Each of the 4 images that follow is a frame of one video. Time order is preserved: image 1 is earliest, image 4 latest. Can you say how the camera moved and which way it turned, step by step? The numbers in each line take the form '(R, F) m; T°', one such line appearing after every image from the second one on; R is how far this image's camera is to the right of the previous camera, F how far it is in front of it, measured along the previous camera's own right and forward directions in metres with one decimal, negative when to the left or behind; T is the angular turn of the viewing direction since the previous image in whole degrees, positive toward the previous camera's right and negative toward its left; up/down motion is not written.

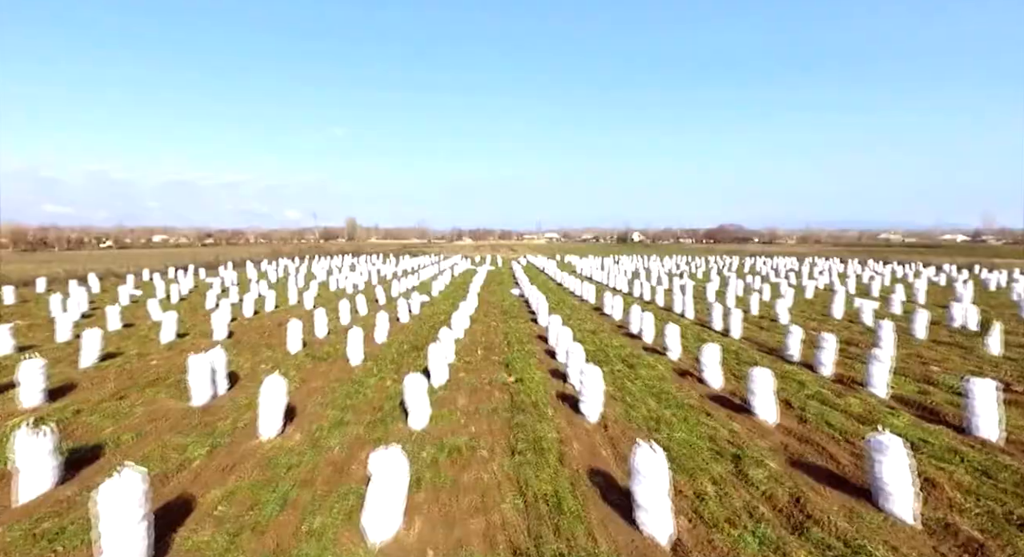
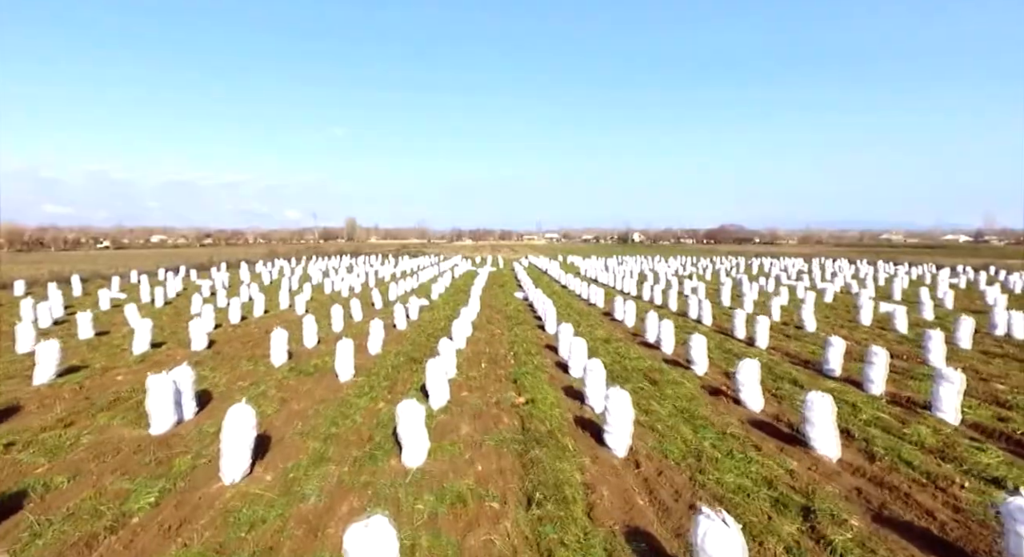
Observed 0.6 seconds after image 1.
(-0.2, +1.3) m; 0°
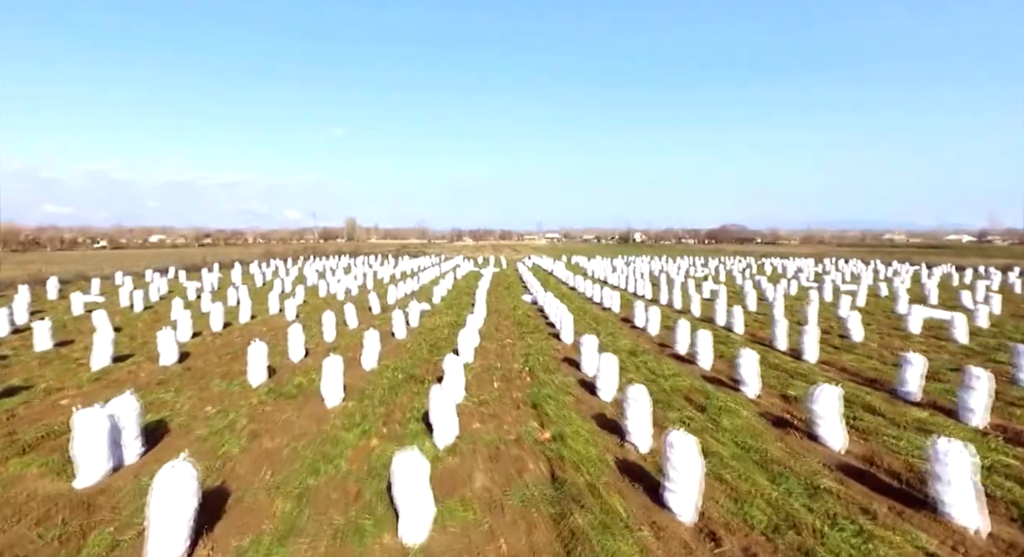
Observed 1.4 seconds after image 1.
(-0.4, +1.8) m; 0°
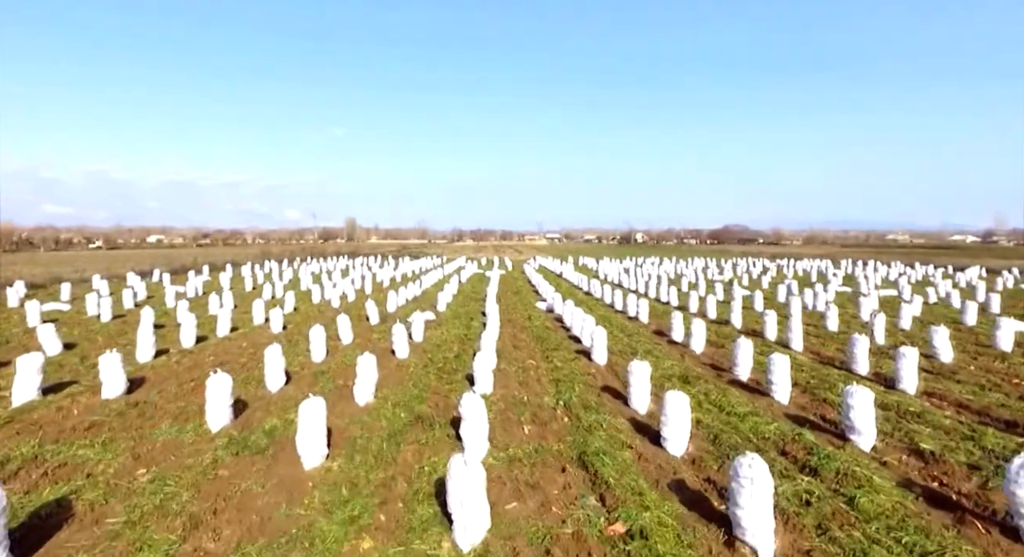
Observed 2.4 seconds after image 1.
(-0.6, +2.5) m; 0°
